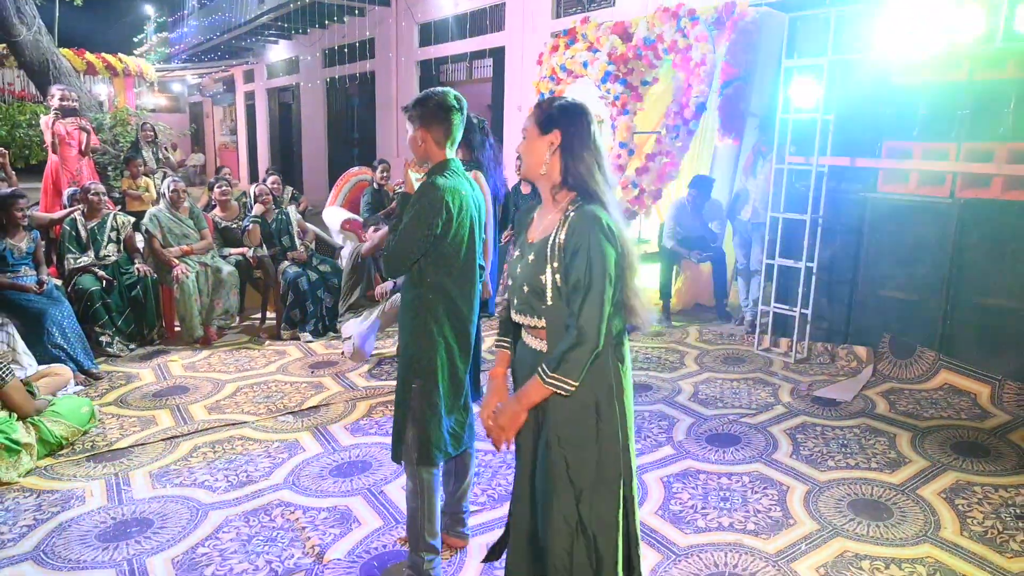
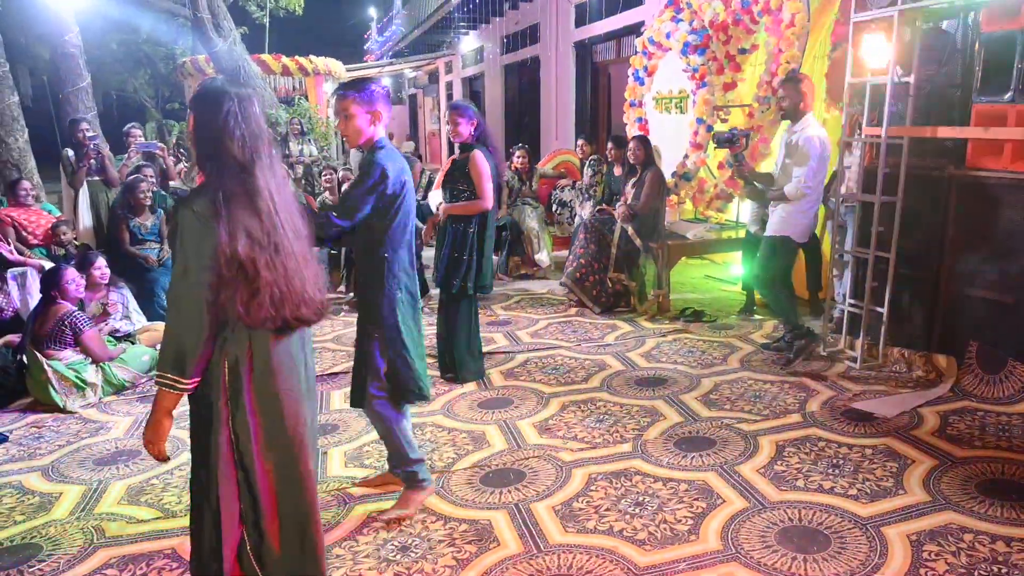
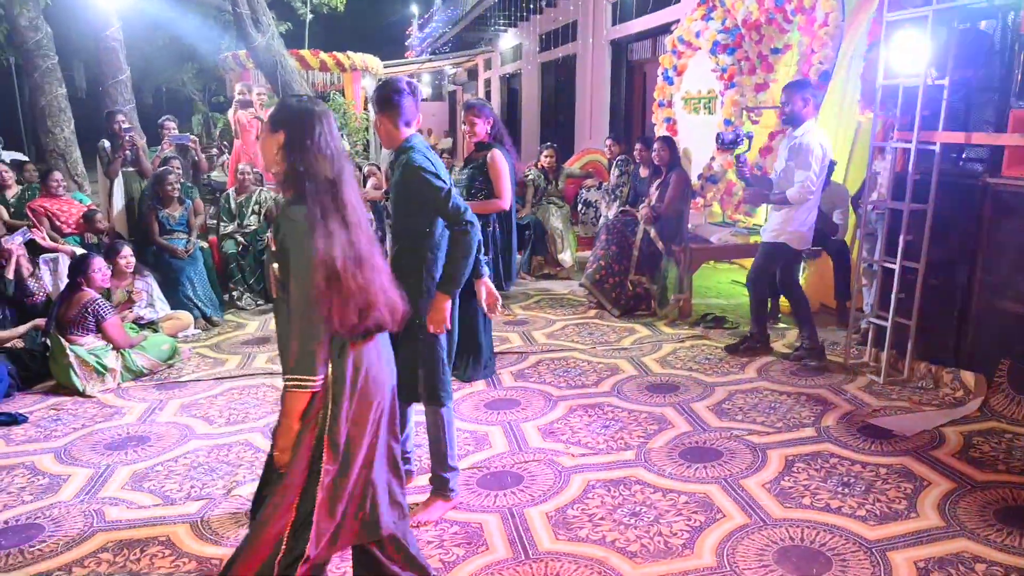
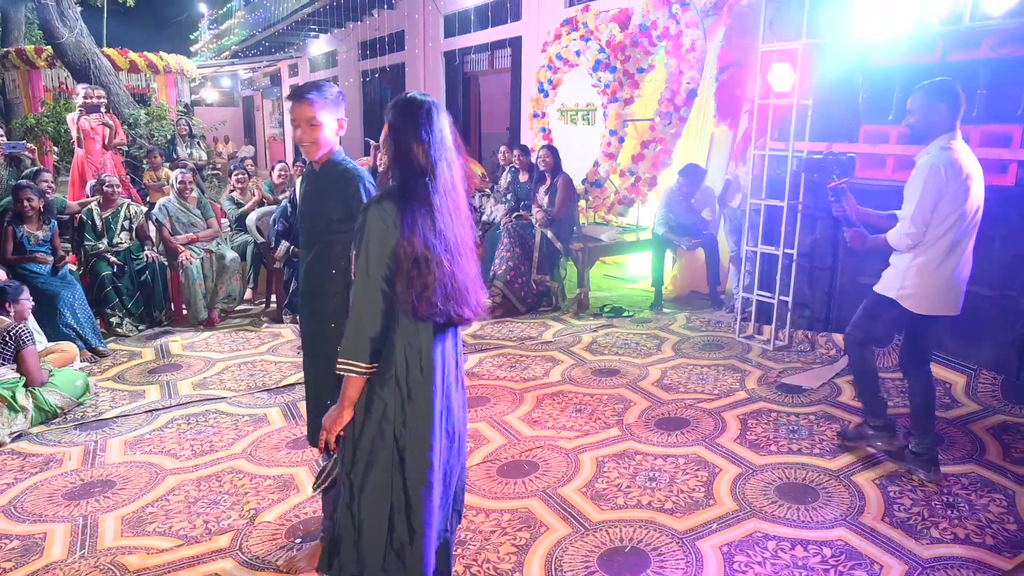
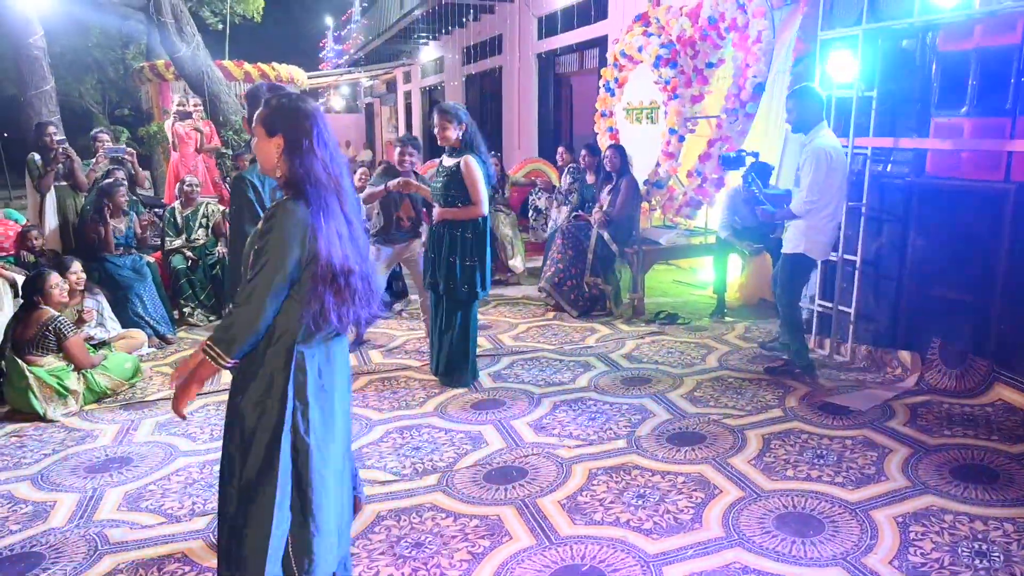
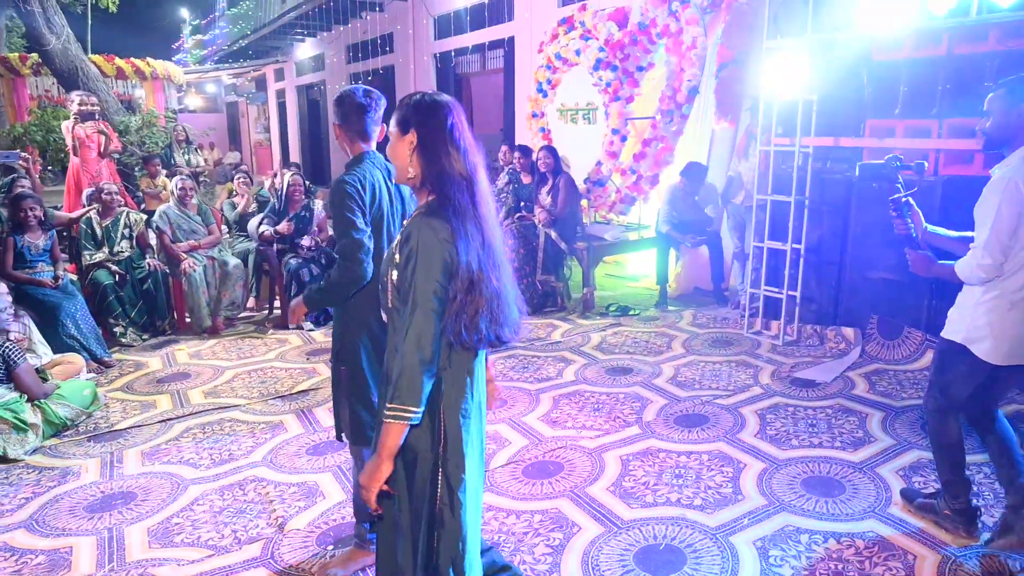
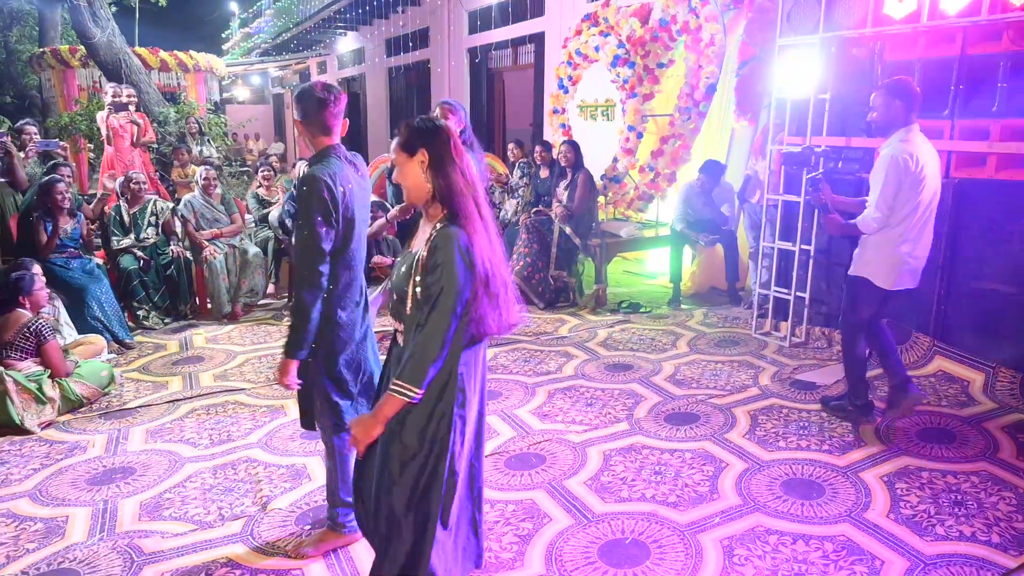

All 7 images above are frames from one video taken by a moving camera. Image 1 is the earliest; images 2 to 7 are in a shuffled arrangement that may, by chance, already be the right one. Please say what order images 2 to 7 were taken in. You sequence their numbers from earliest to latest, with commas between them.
6, 4, 7, 5, 2, 3
